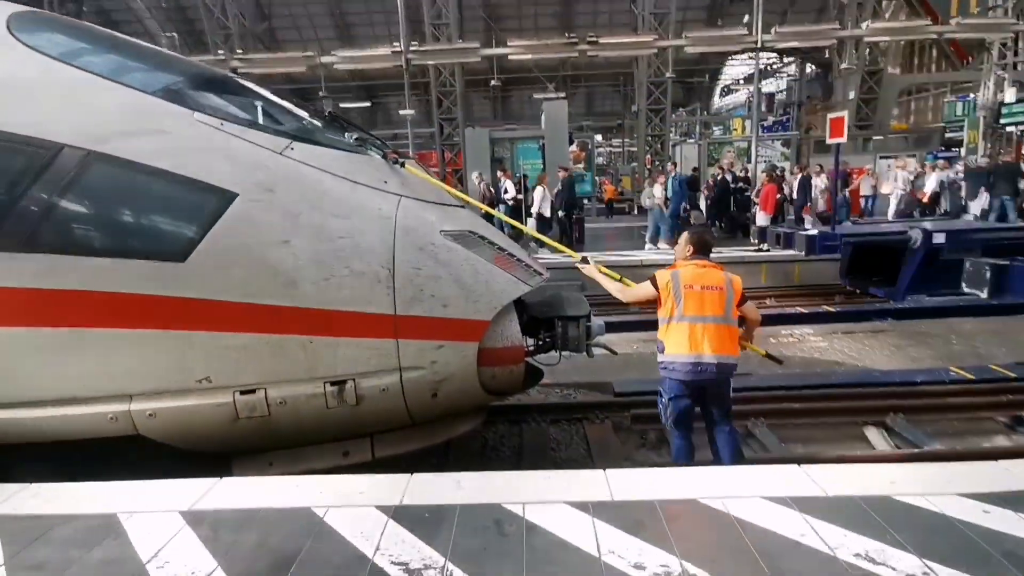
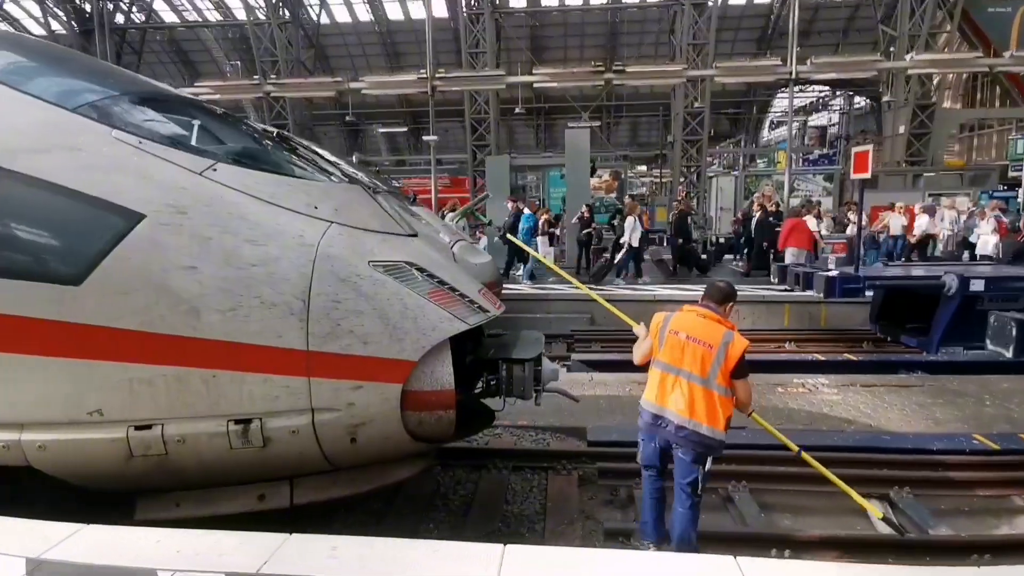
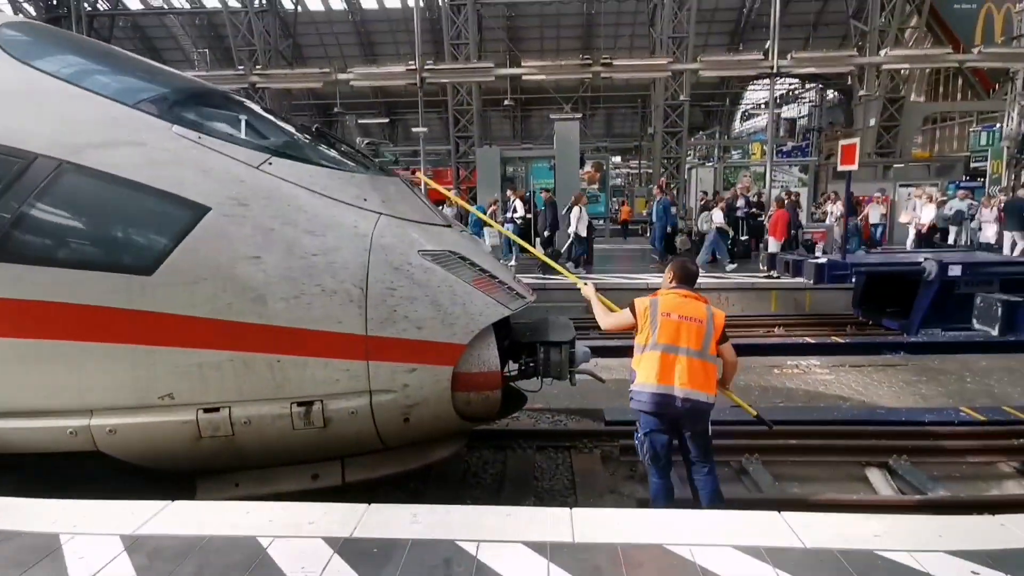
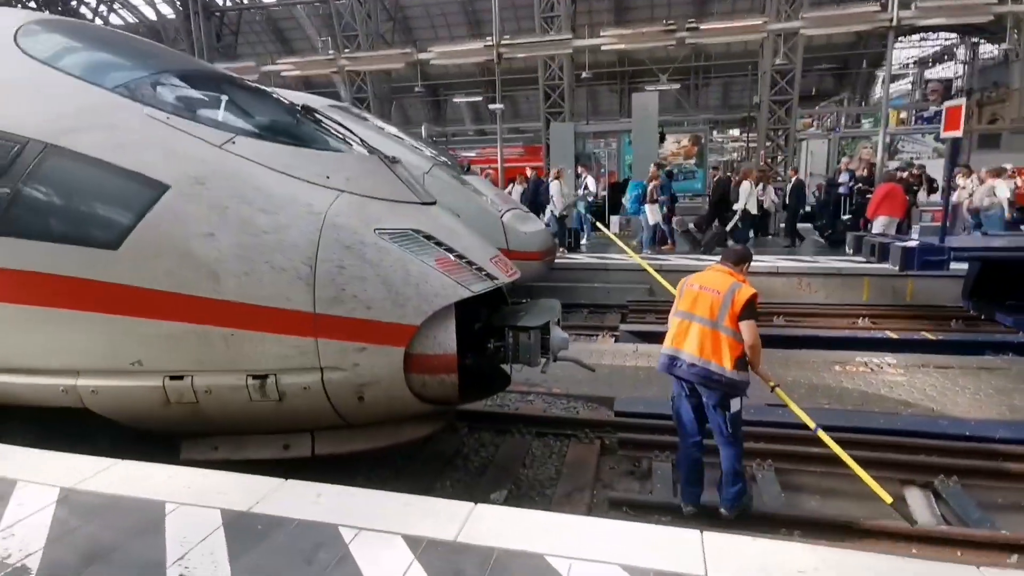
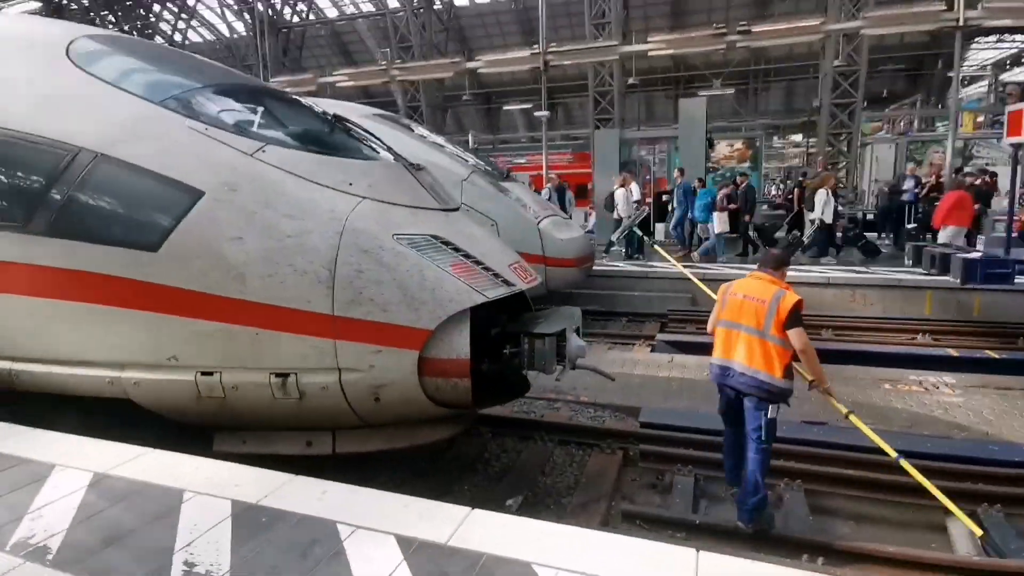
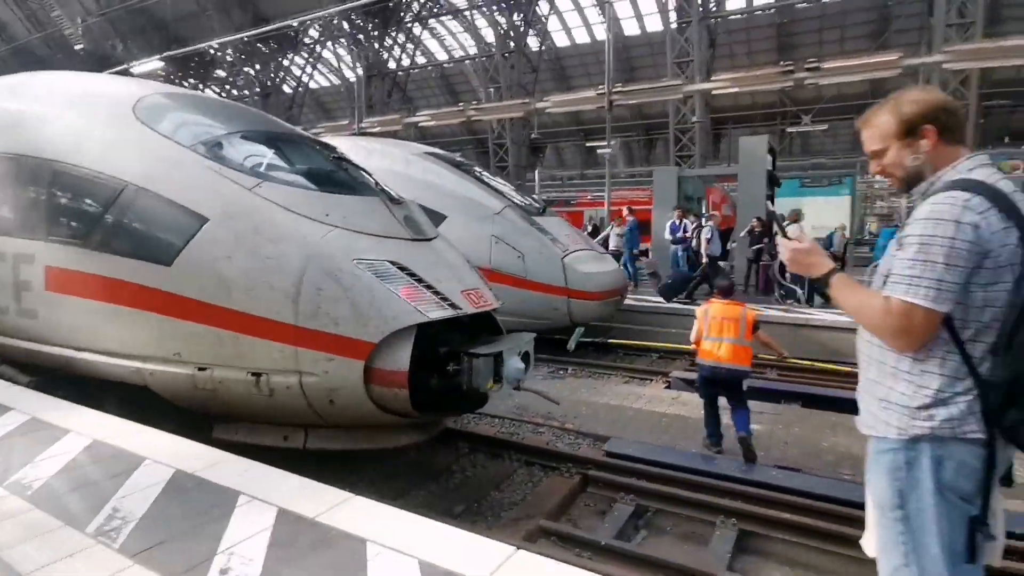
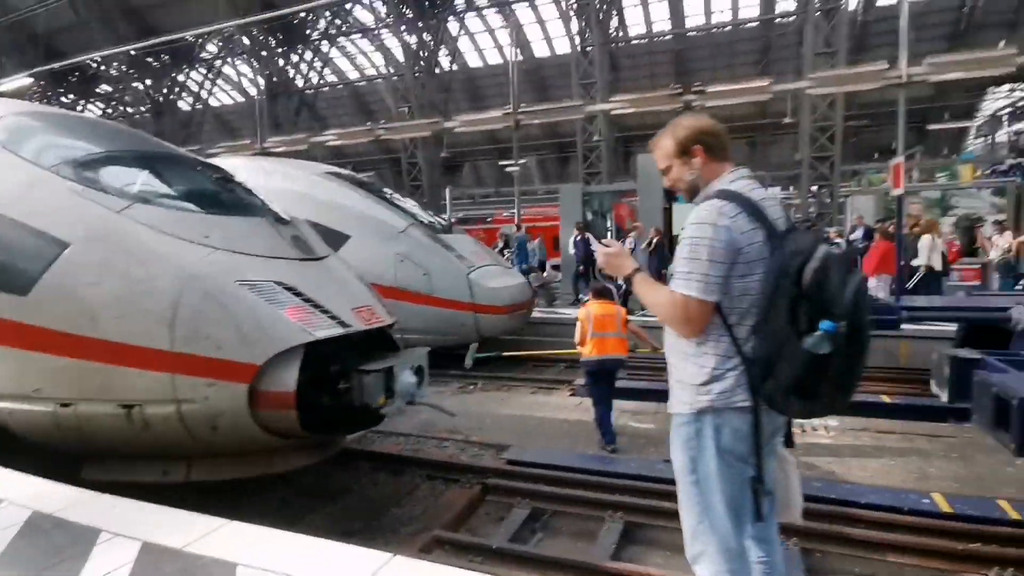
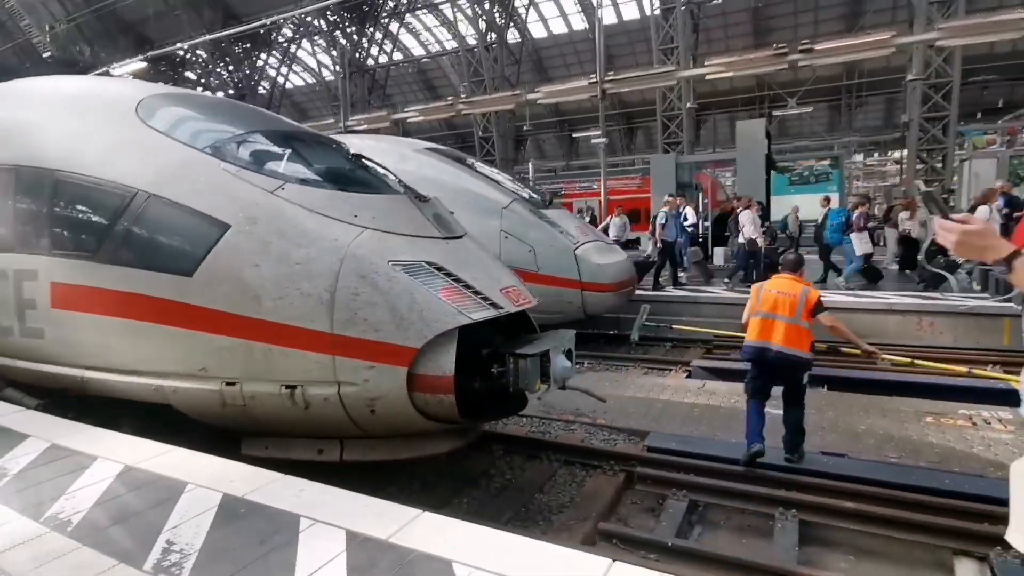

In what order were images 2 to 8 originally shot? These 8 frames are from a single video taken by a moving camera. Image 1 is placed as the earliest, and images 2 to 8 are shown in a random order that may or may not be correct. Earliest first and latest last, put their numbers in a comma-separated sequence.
3, 2, 4, 5, 8, 6, 7
